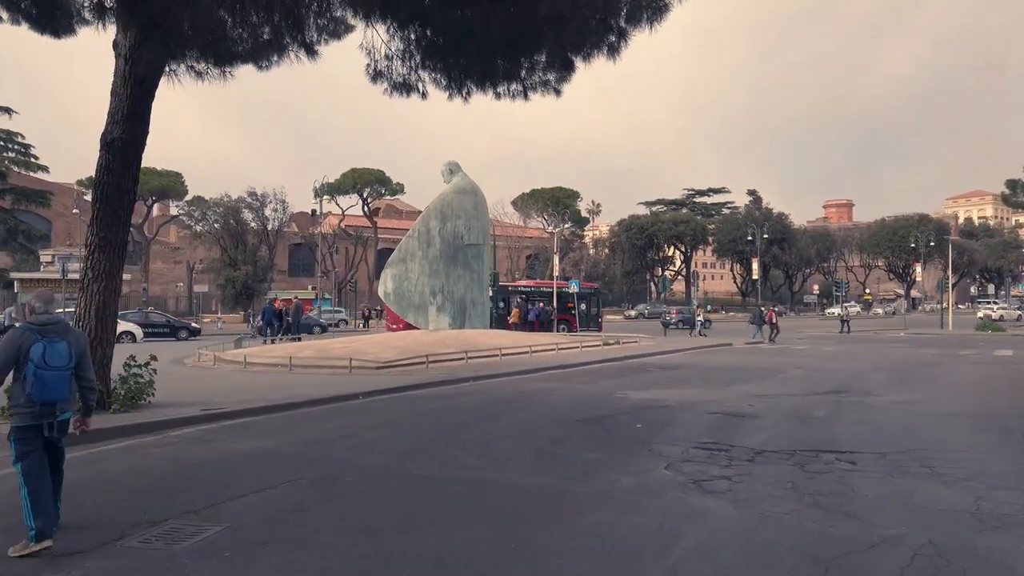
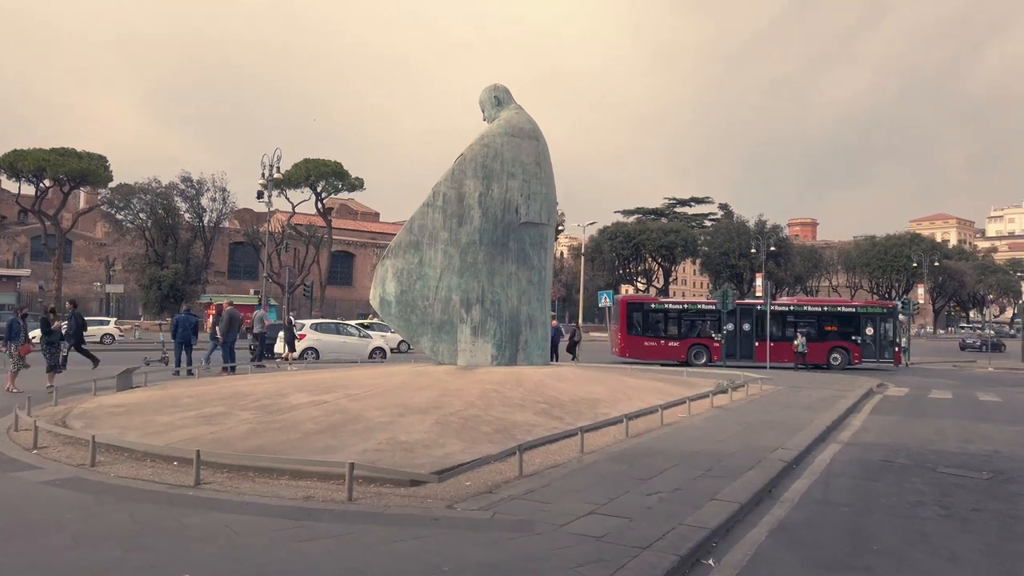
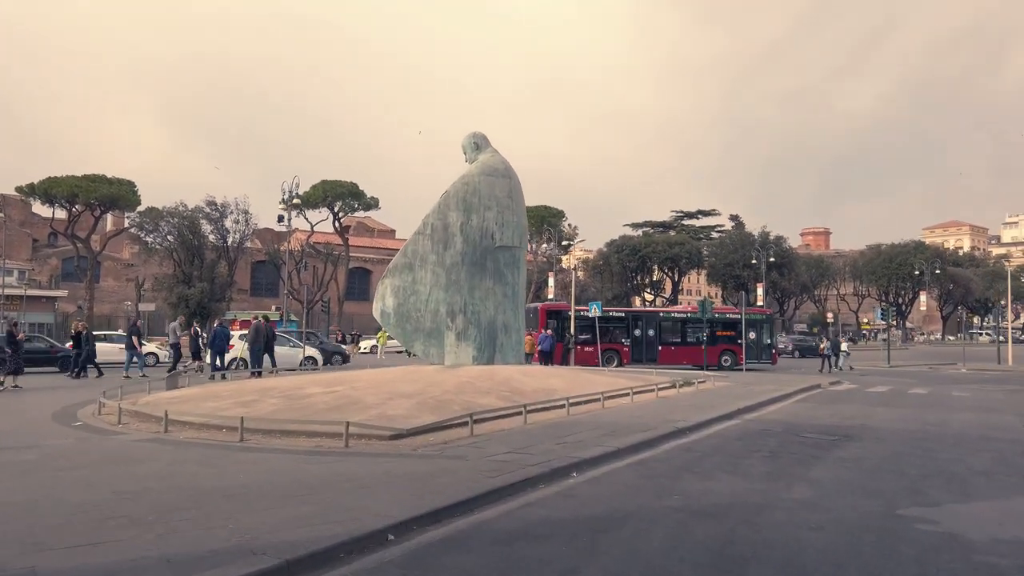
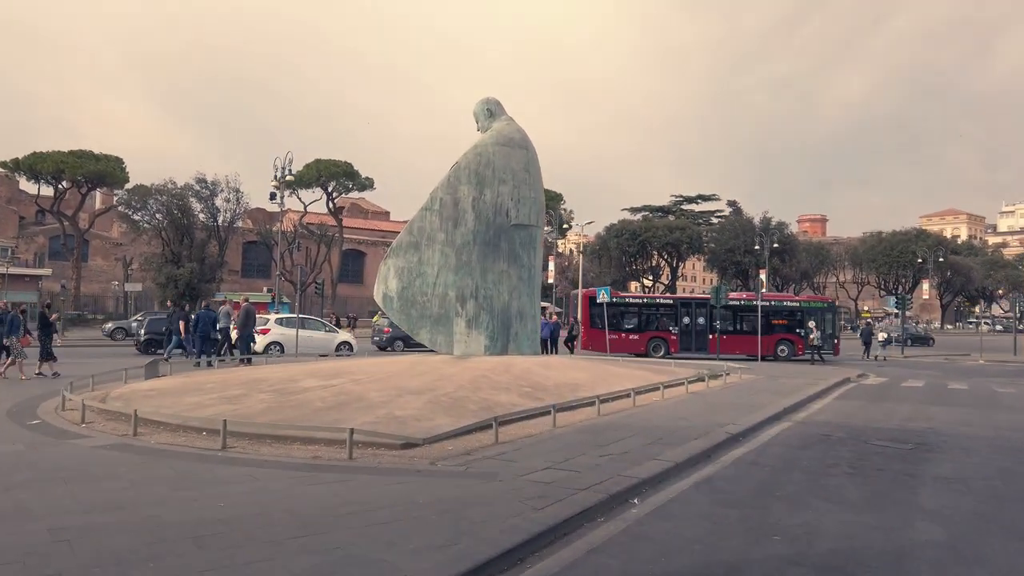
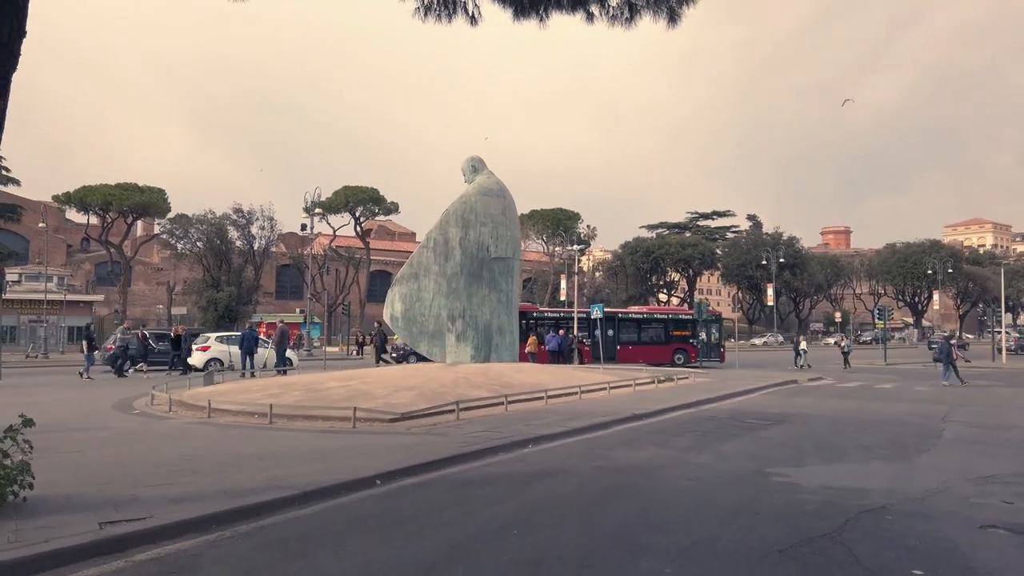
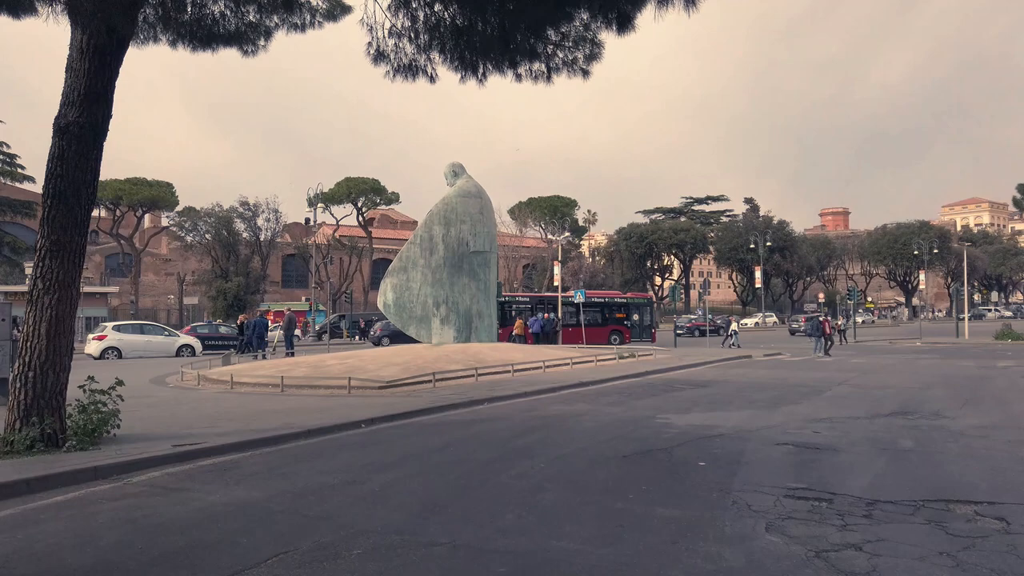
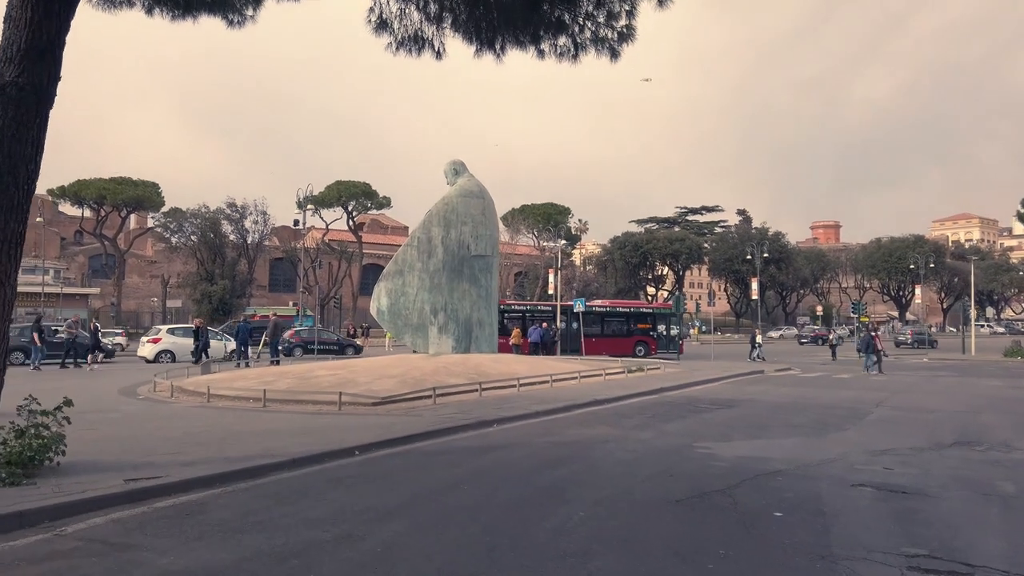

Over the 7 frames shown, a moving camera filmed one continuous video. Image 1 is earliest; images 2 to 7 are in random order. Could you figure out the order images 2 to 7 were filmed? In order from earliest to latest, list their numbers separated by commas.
6, 7, 5, 3, 4, 2
